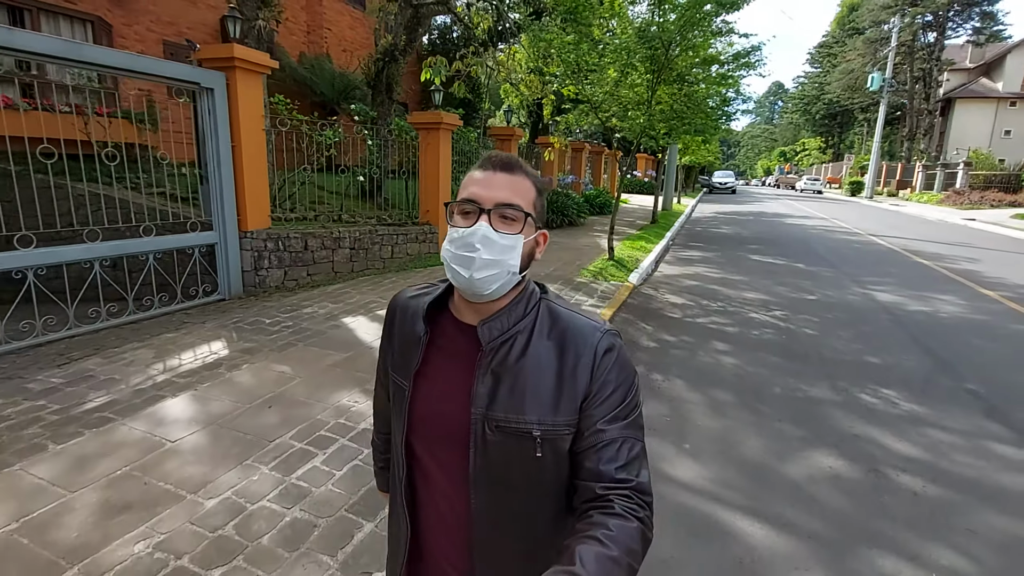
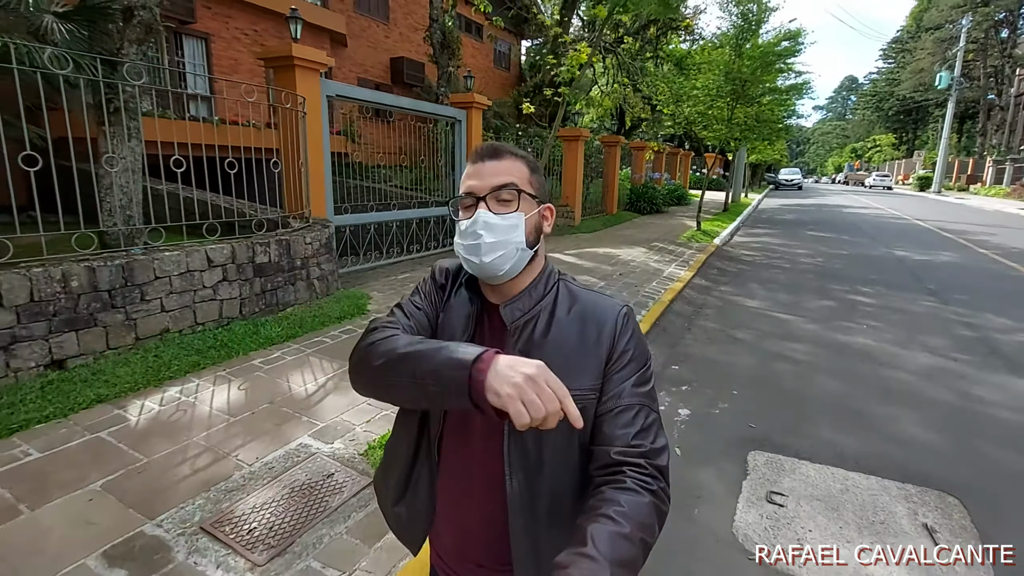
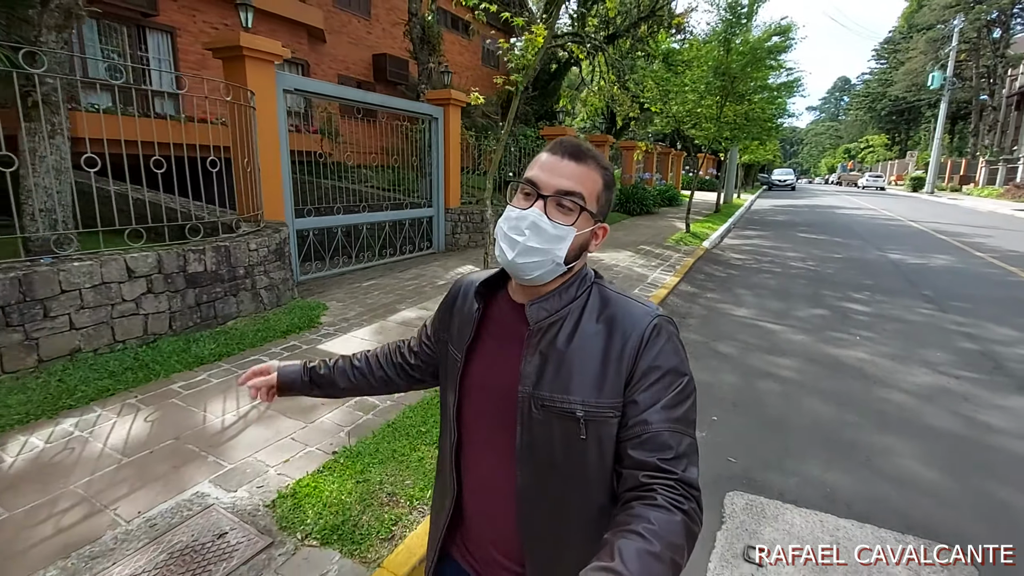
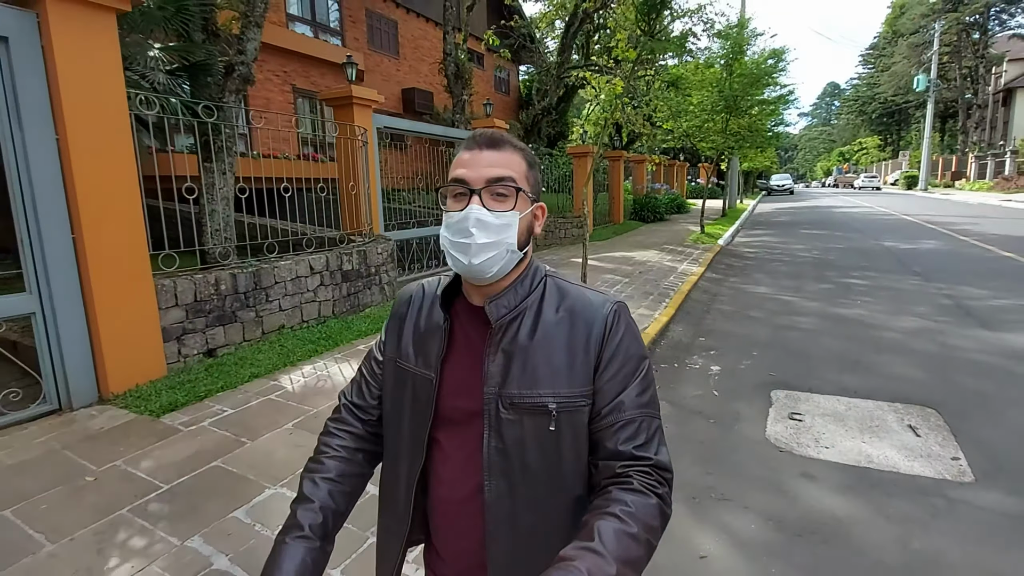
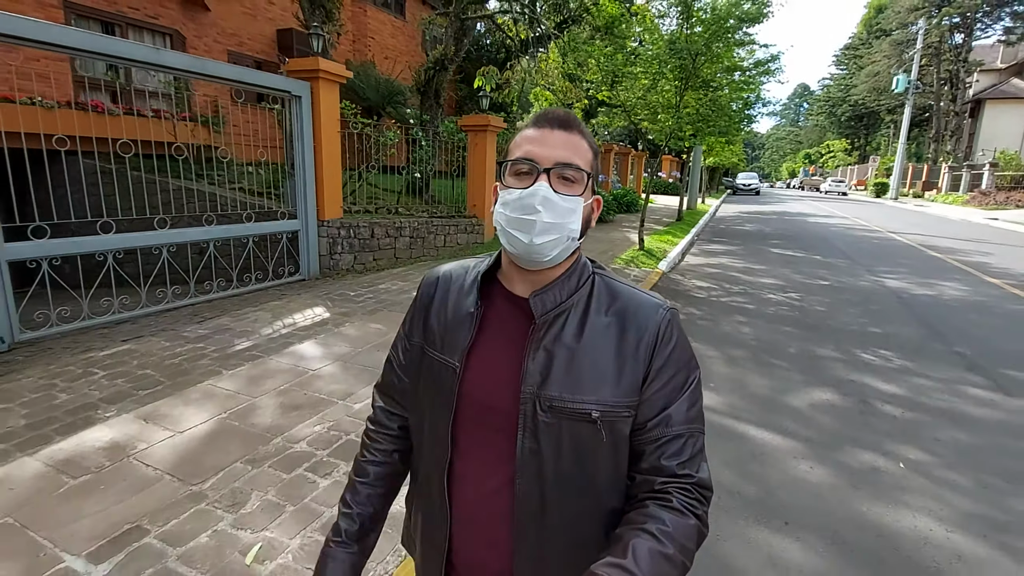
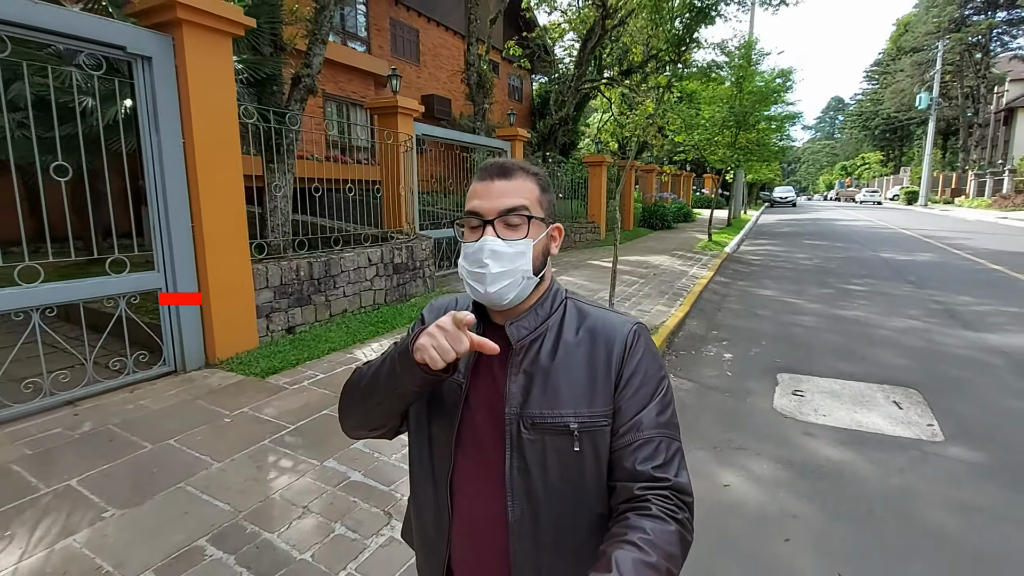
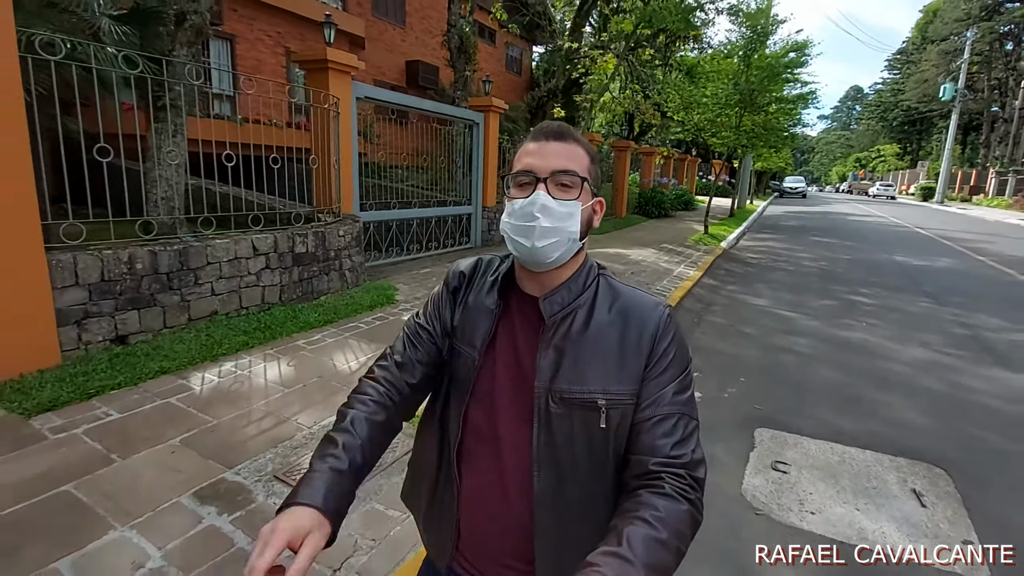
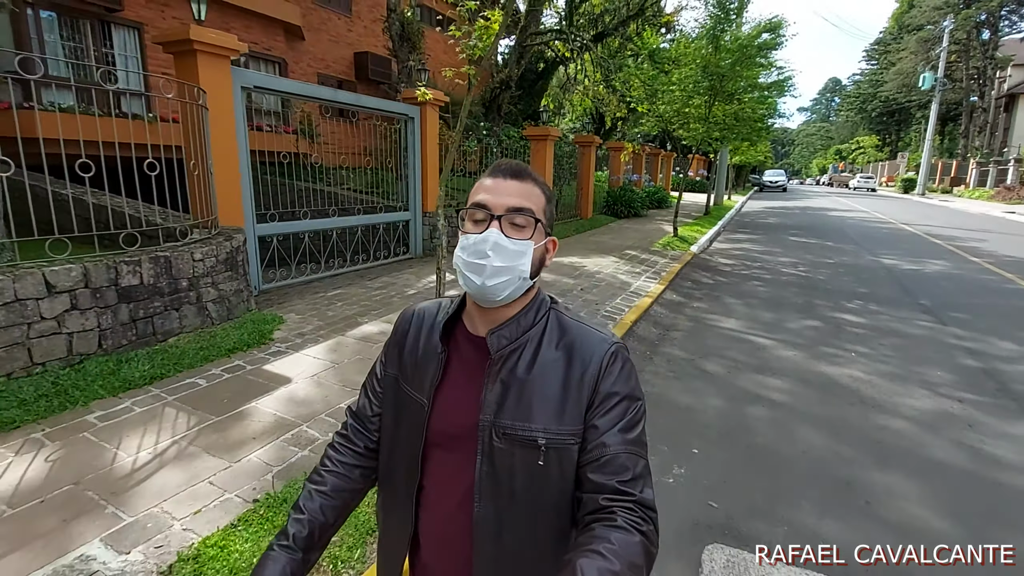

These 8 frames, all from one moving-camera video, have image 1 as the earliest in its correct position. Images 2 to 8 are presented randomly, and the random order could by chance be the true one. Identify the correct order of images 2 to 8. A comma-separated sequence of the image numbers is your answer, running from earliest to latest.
5, 8, 3, 2, 7, 4, 6
